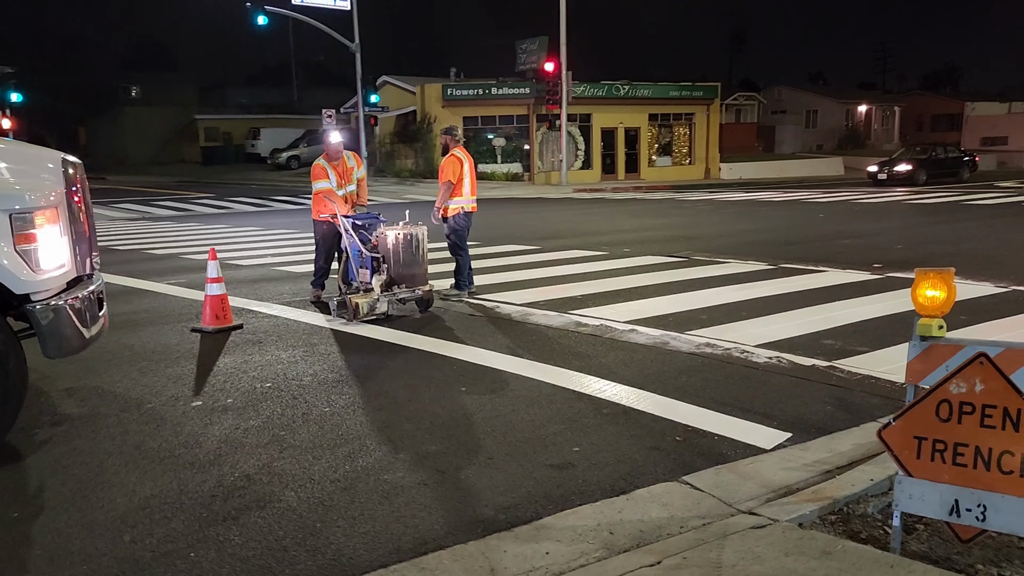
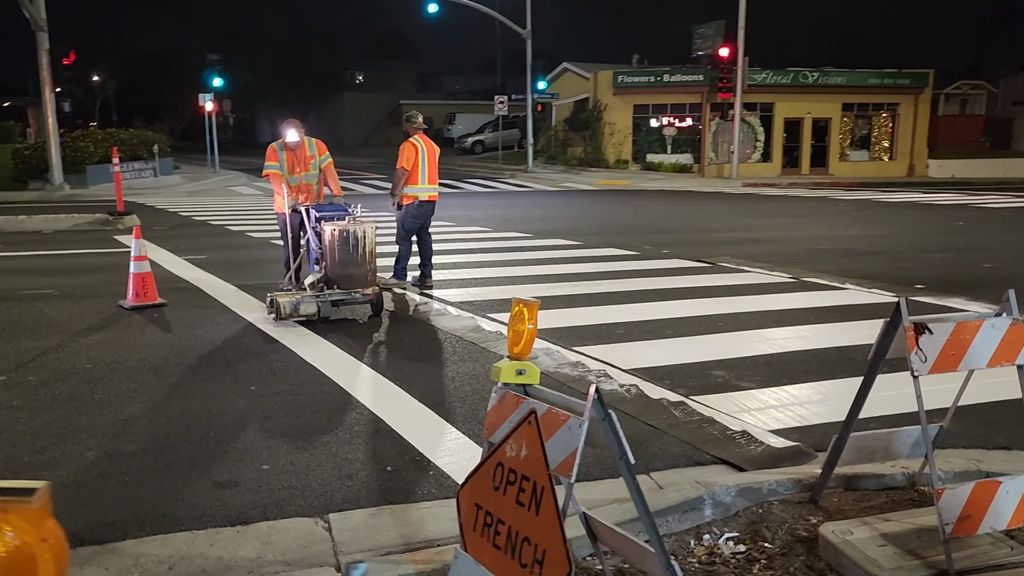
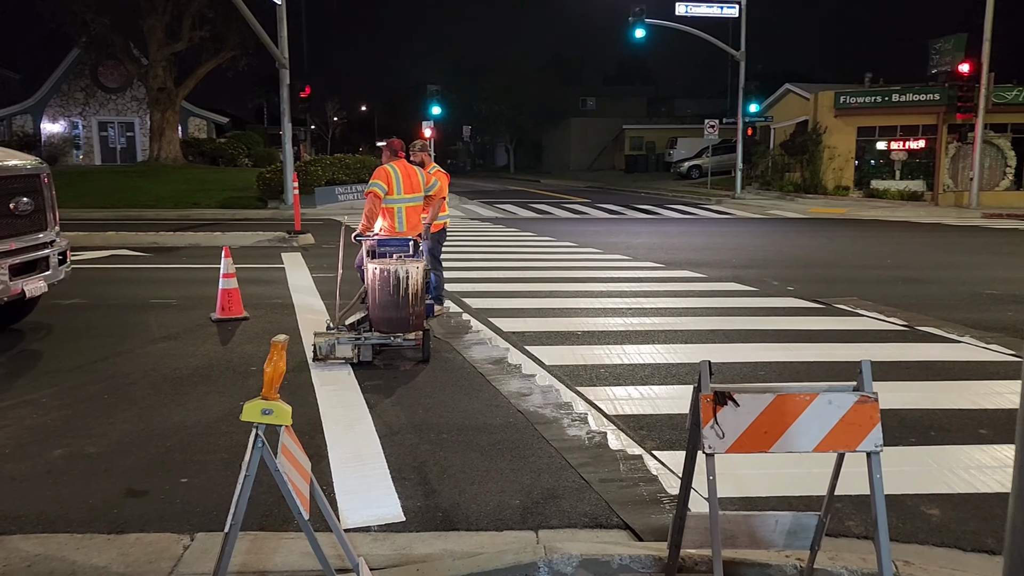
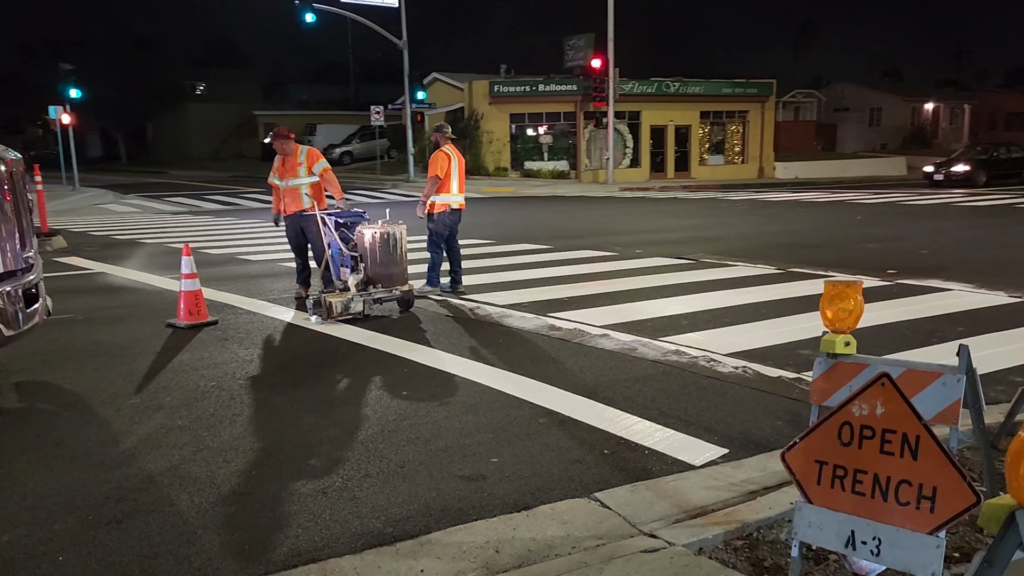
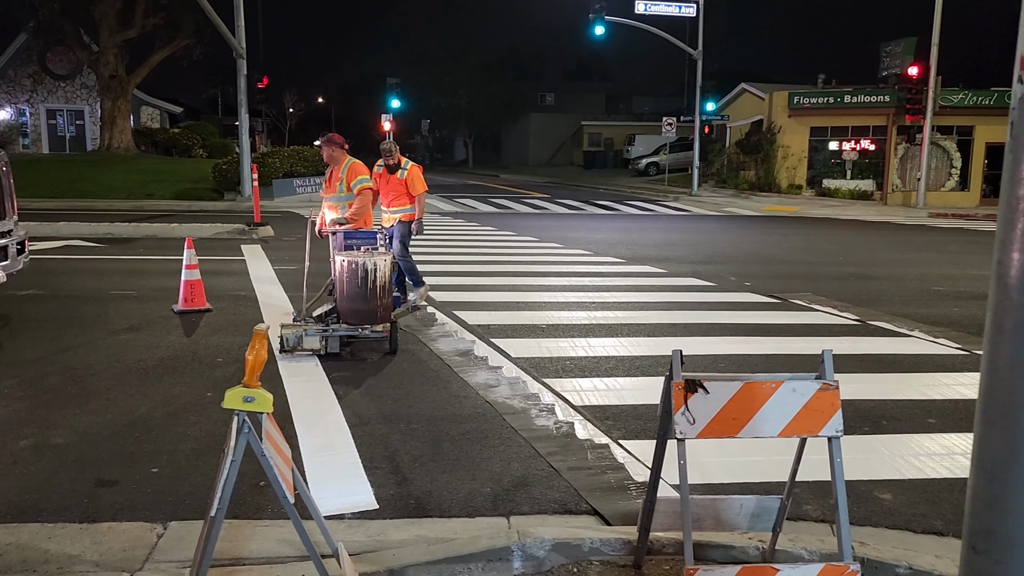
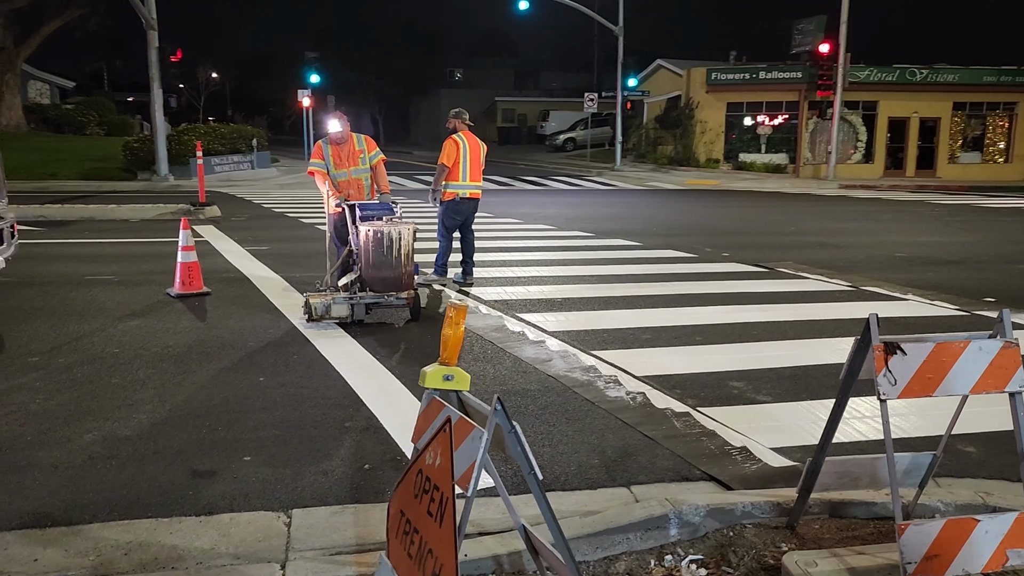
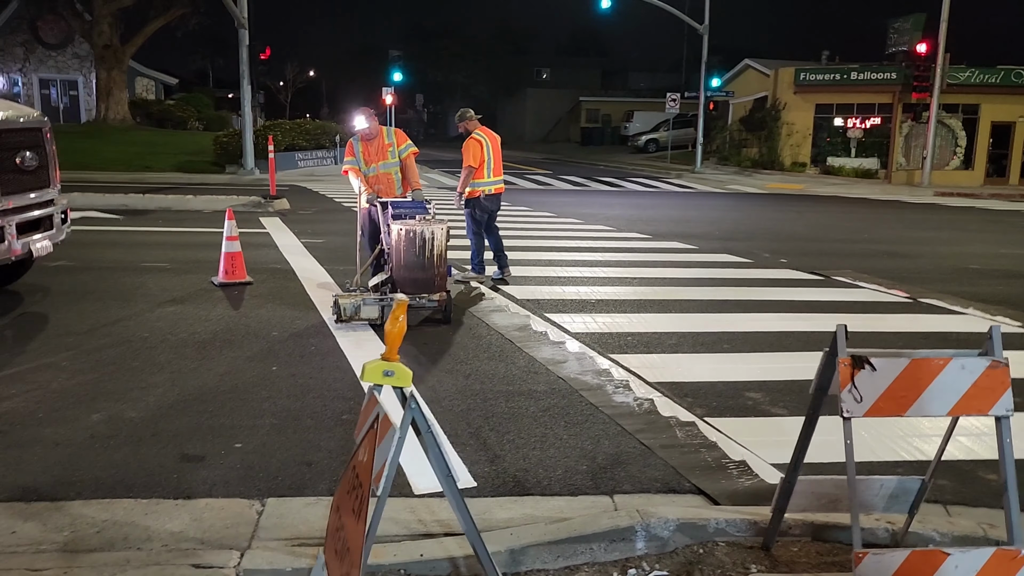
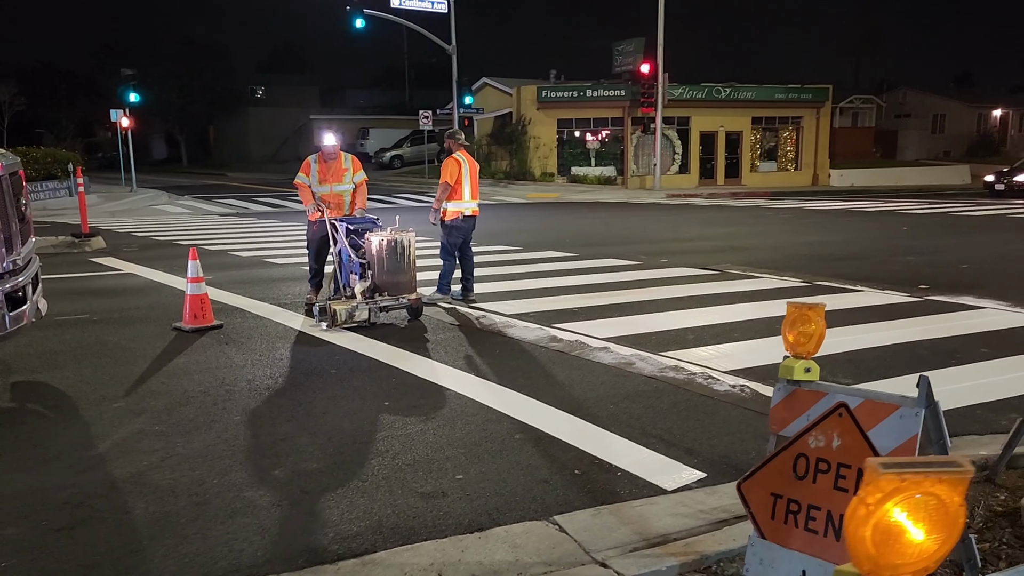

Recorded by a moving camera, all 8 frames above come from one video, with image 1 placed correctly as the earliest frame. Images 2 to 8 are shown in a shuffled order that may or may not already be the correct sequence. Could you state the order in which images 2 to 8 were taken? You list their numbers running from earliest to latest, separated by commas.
4, 8, 2, 6, 7, 5, 3
